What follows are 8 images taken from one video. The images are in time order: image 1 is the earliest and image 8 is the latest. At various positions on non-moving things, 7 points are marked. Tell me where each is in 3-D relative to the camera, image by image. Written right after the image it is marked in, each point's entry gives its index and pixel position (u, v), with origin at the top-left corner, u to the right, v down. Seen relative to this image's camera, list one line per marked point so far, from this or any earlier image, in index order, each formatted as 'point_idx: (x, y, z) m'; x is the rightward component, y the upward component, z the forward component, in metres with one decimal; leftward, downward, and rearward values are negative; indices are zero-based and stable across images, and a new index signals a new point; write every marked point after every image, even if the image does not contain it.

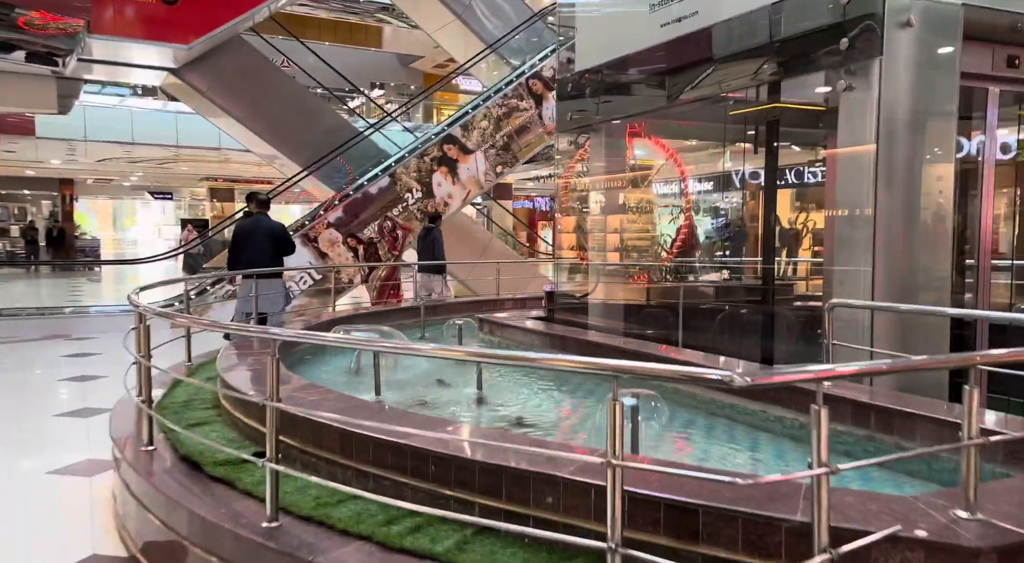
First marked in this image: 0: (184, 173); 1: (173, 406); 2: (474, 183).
0: (-7.7, +2.6, +18.7) m
1: (-1.9, -0.7, +4.5) m
2: (-0.6, +1.6, +12.7) m
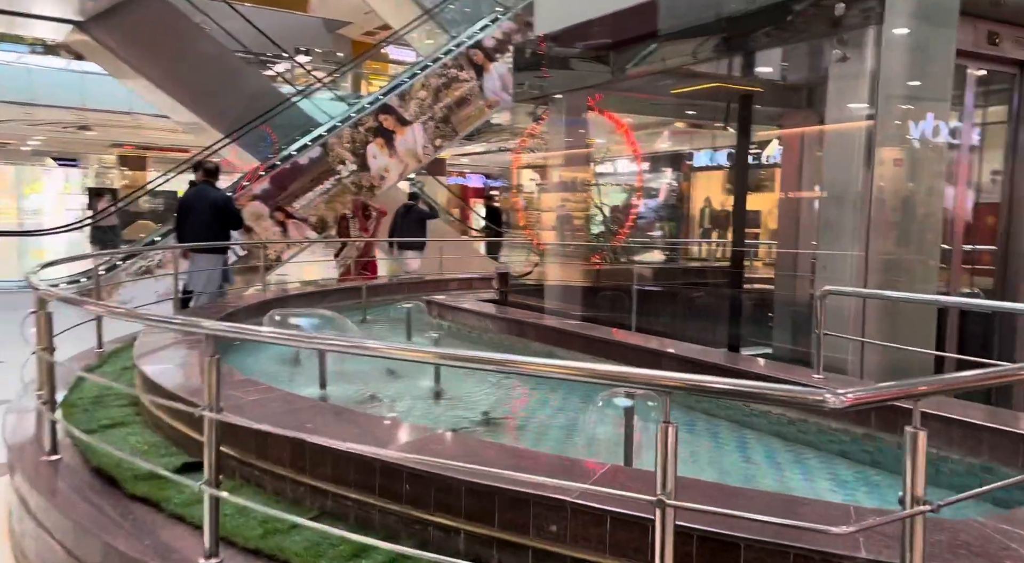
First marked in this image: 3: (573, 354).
0: (-9.2, +3.2, +17.3) m
1: (-2.1, -0.6, +3.9) m
2: (-1.6, +1.9, +12.1) m
3: (+0.4, -0.5, +5.2) m
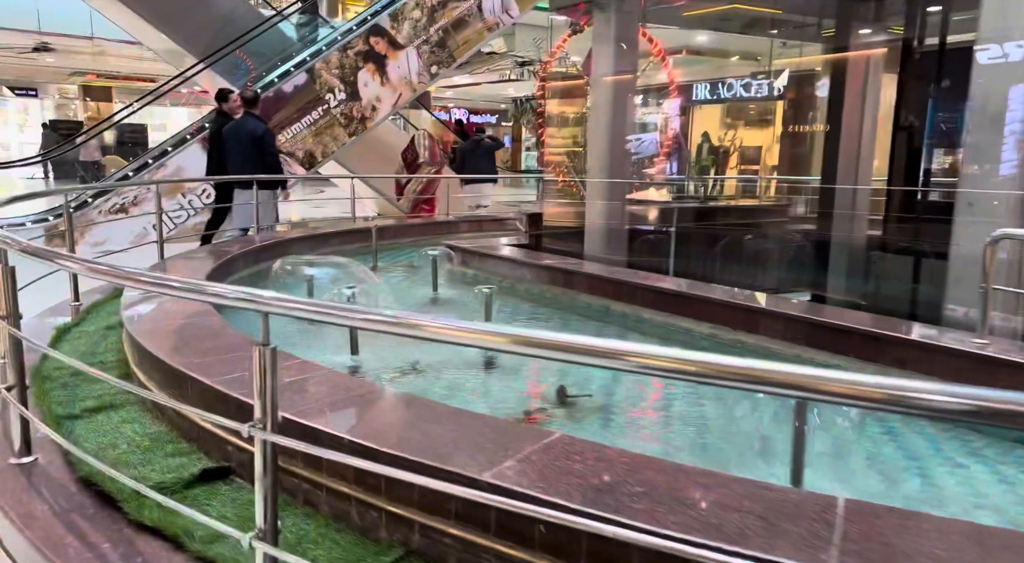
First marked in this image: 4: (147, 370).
0: (-9.3, +4.4, +16.0) m
1: (-1.8, -0.4, +3.1) m
2: (-1.5, +2.8, +11.1) m
3: (+0.7, -0.2, +4.5) m
4: (-1.4, -0.3, +2.9) m
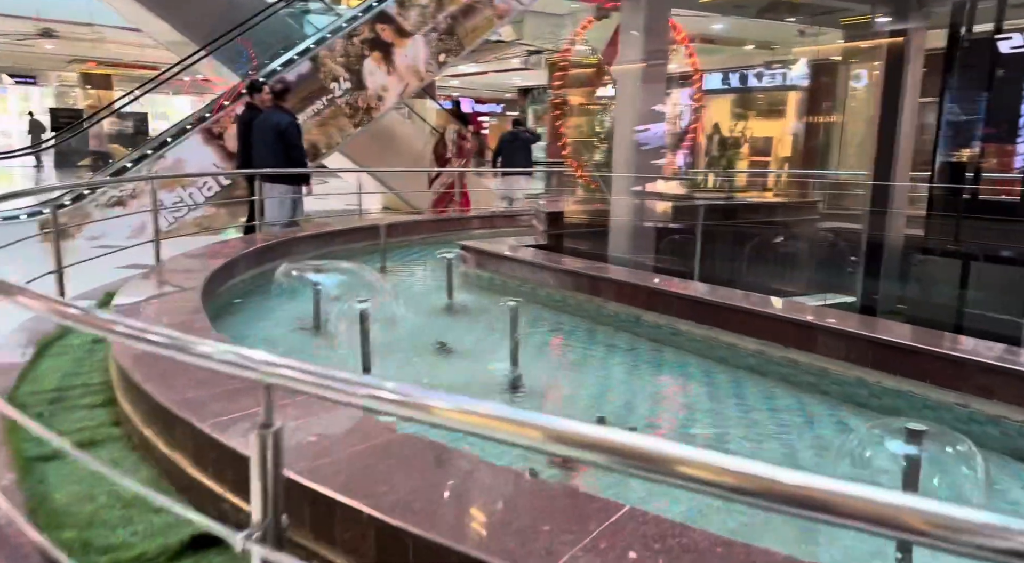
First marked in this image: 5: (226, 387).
0: (-9.2, +4.6, +15.6) m
1: (-1.7, -0.5, +2.7) m
2: (-1.4, +2.9, +10.7) m
3: (+0.8, -0.2, +4.1) m
4: (-1.2, -0.4, +2.6) m
5: (-0.9, -0.3, +2.4) m
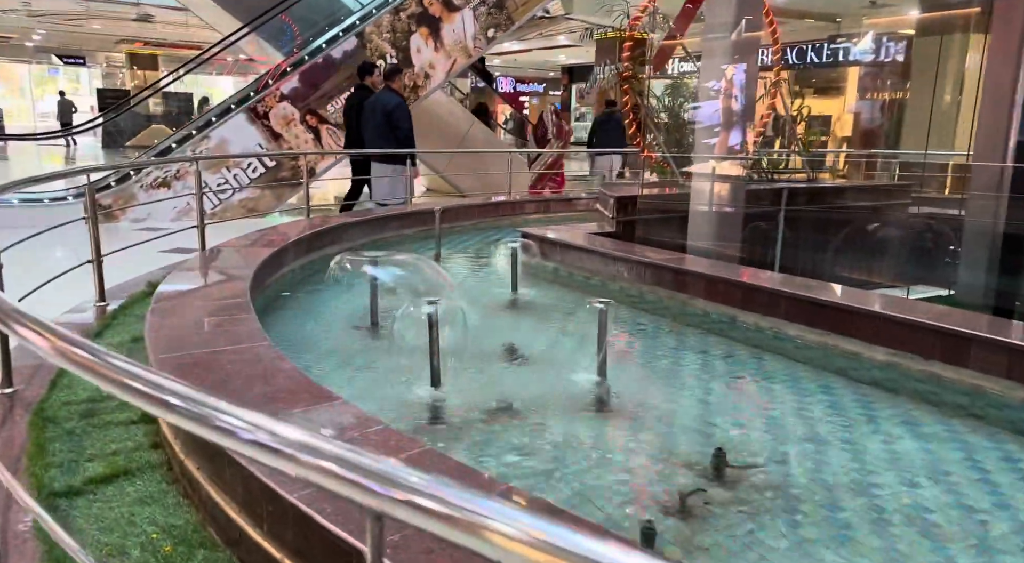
0: (-8.2, +4.9, +15.4) m
1: (-1.4, -0.5, +2.4) m
2: (-0.7, +3.0, +10.3) m
3: (+1.2, -0.2, +3.6) m
4: (-1.0, -0.4, +2.2) m
5: (-0.6, -0.3, +2.0) m
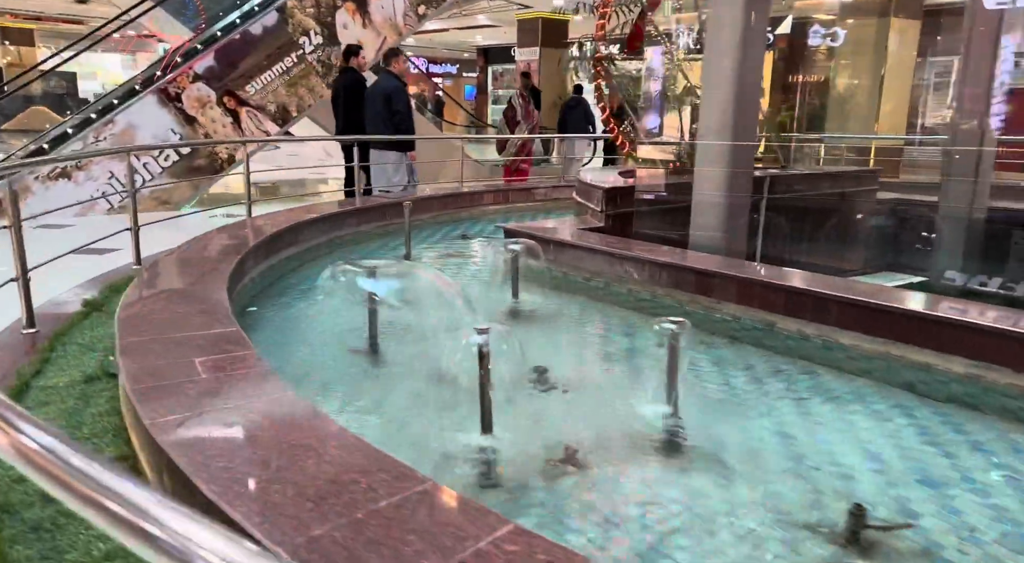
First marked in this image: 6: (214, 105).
0: (-9.6, +4.9, +13.8) m
1: (-1.1, -0.6, +1.8) m
2: (-1.4, +3.1, +9.6) m
3: (+1.3, -0.2, +3.3) m
4: (-0.7, -0.5, +1.7) m
5: (-0.3, -0.4, +1.5) m
6: (-3.2, +1.9, +8.3) m
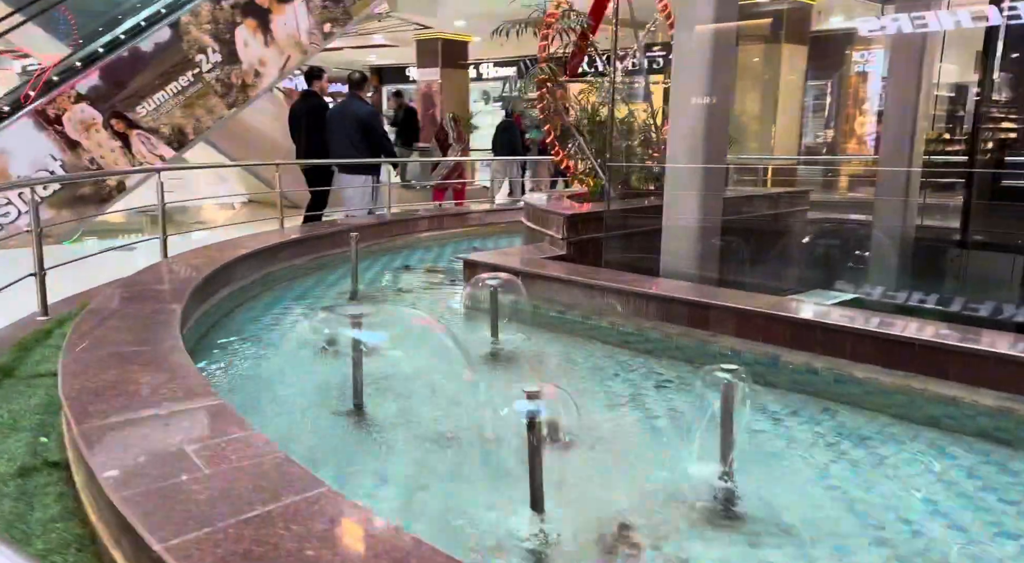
0: (-11.1, +4.2, +12.2) m
1: (-0.9, -0.7, +1.3) m
2: (-2.4, +2.7, +9.1) m
3: (+1.3, -0.3, +3.2) m
4: (-0.4, -0.6, +1.3) m
5: (-0.1, -0.6, +1.2) m
6: (-3.9, +1.5, +7.5) m
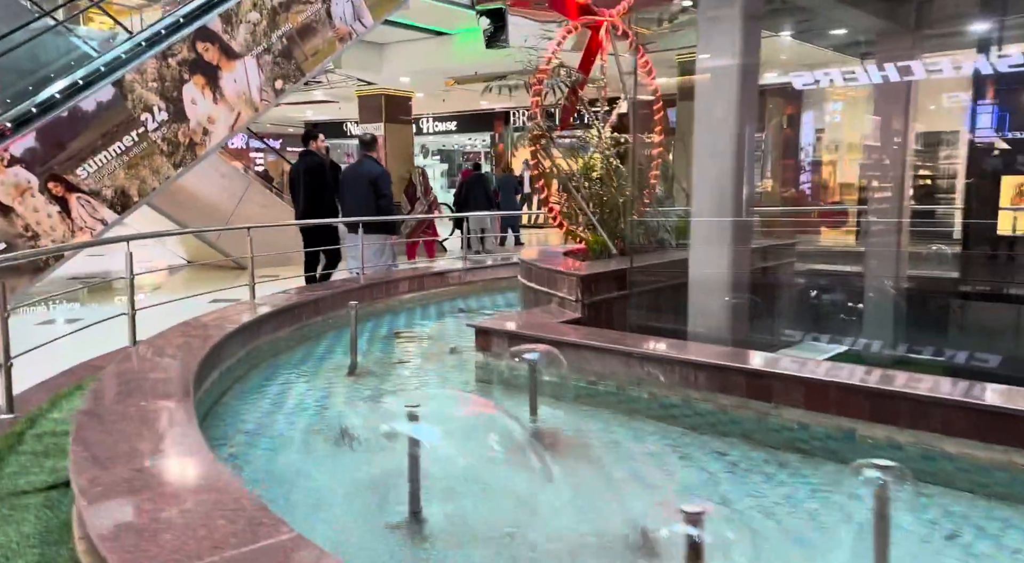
0: (-11.8, +3.0, +11.1) m
1: (-0.5, -0.9, +0.9) m
2: (-2.8, +2.0, +8.7) m
3: (+1.5, -0.6, +2.9) m
4: (0.0, -0.8, +0.9) m
5: (+0.4, -0.7, +0.8) m
6: (-4.1, +0.8, +6.9) m
